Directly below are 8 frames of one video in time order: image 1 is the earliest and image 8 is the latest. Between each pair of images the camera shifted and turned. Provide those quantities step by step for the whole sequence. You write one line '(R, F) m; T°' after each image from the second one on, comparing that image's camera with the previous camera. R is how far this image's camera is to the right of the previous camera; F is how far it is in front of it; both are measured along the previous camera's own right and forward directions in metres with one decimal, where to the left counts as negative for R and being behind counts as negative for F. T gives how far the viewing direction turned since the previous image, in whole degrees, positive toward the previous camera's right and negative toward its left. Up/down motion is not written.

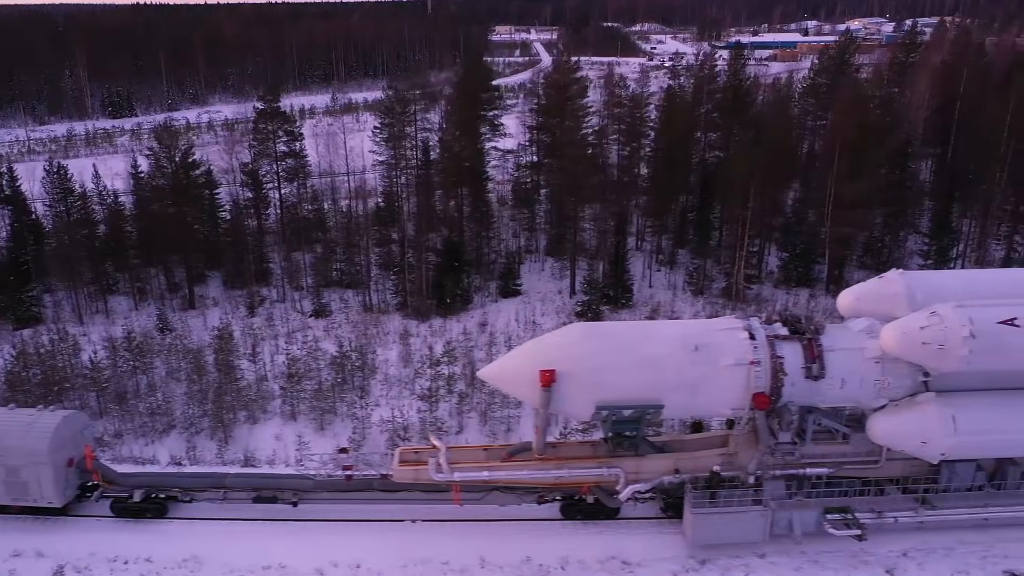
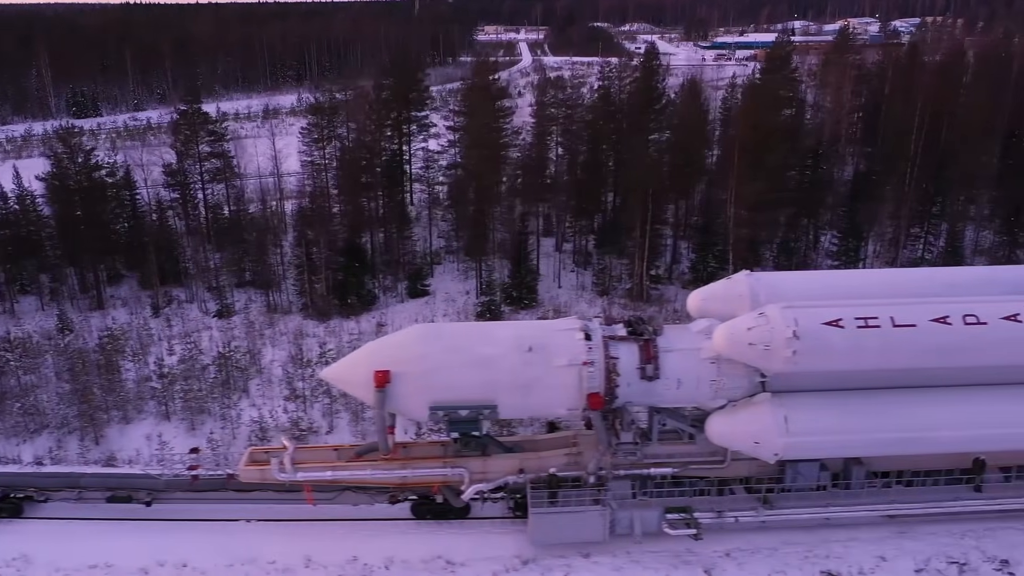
(+2.4, -0.1) m; 0°
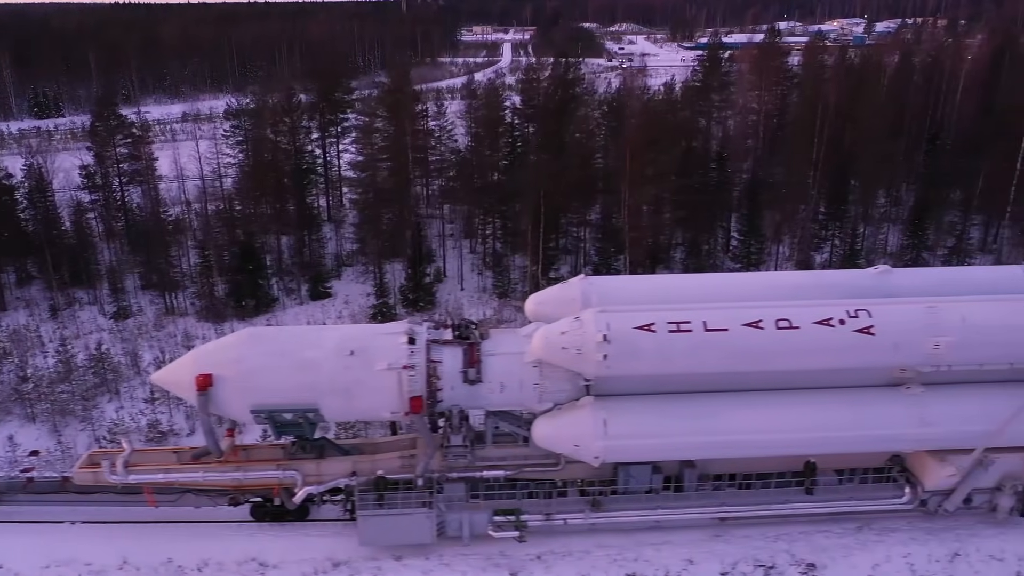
(+2.6, -0.1) m; 0°
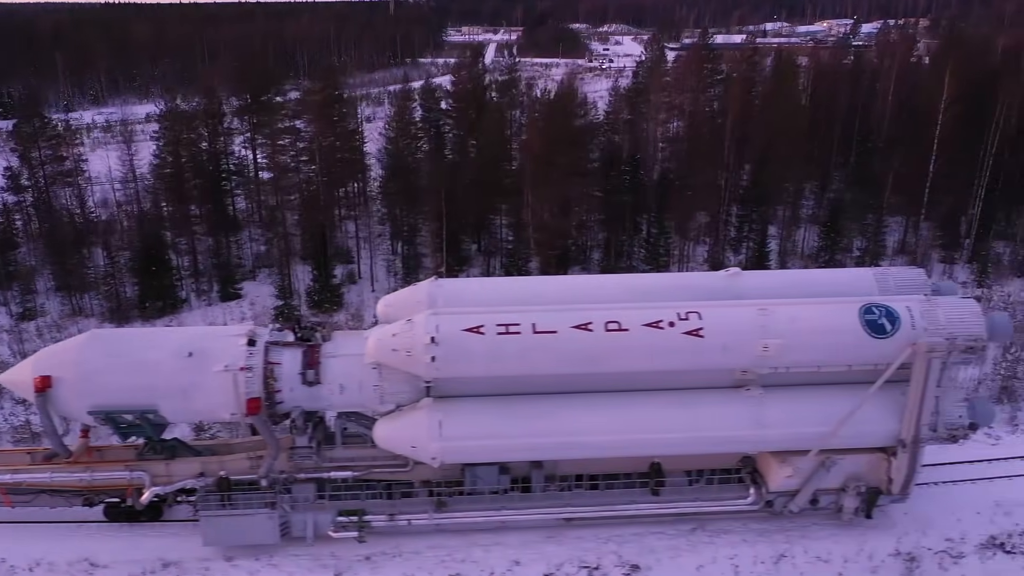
(+2.4, -0.1) m; 0°
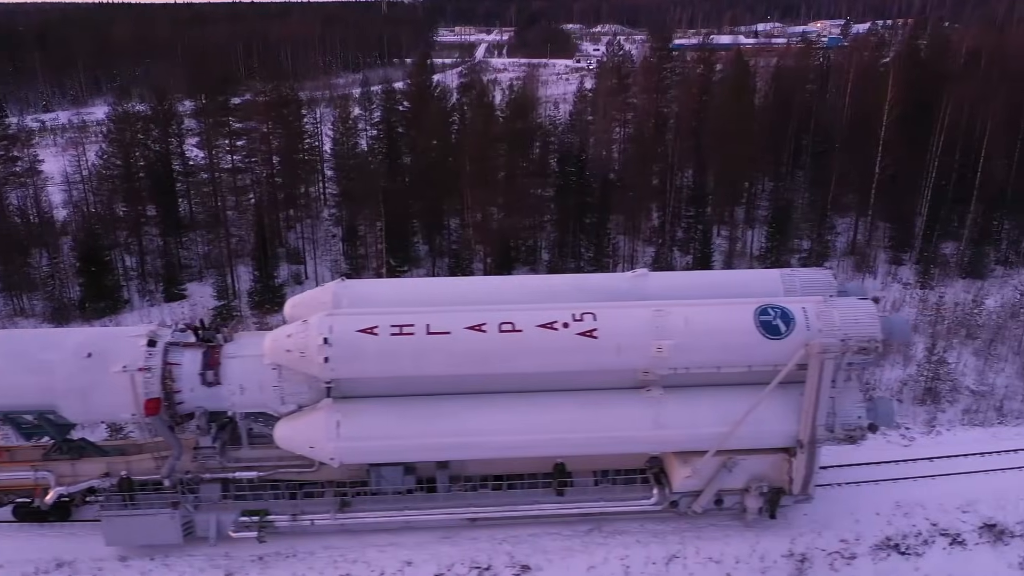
(+1.5, 0.0) m; 0°
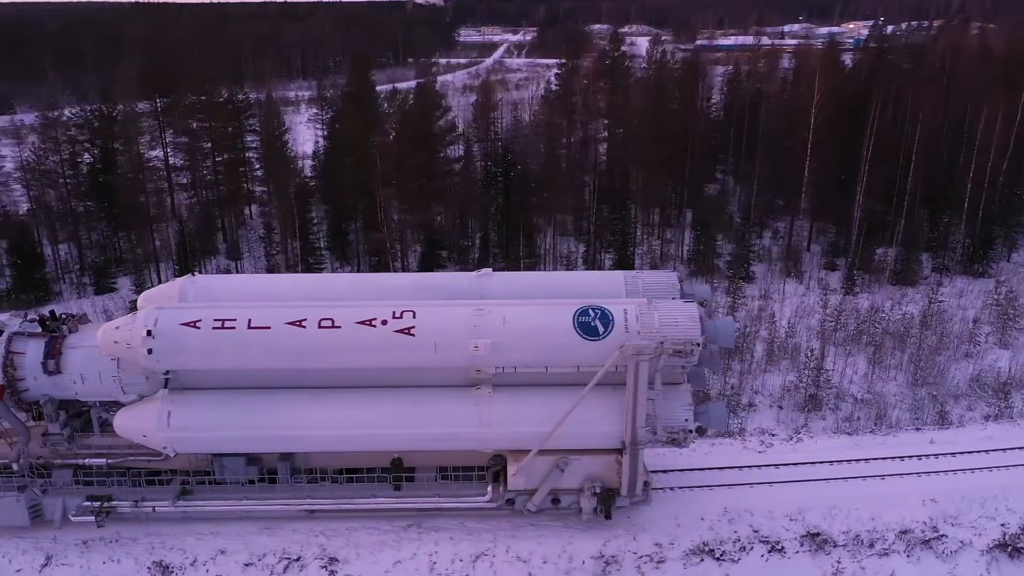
(+3.2, -0.1) m; -3°
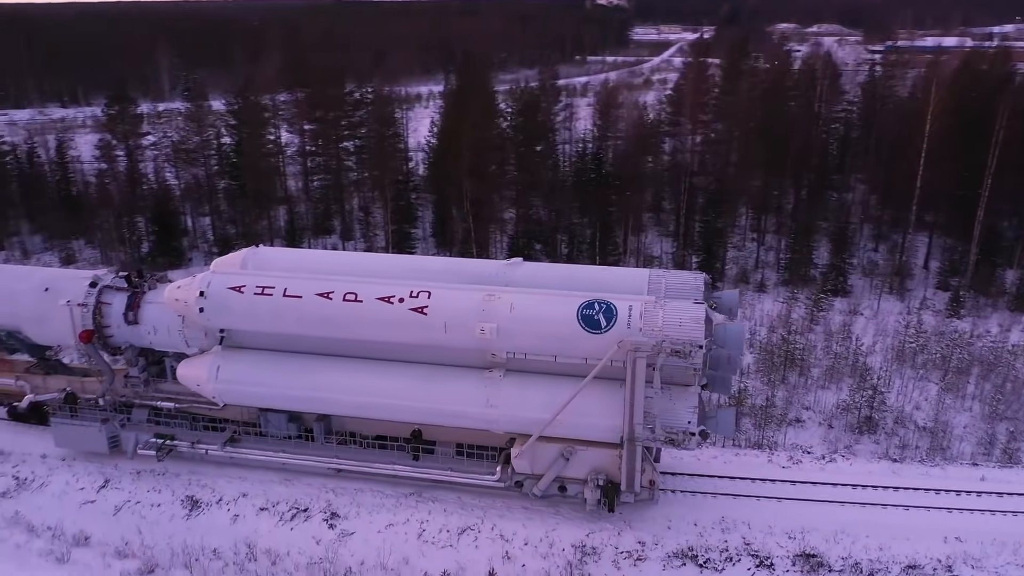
(+2.4, -0.1) m; -12°
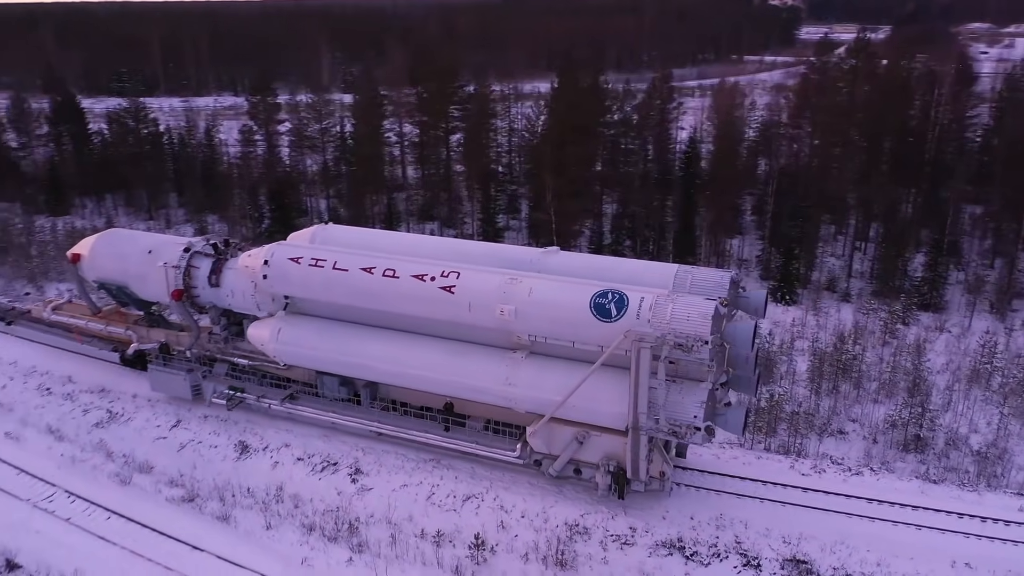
(+2.1, -0.4) m; -11°
